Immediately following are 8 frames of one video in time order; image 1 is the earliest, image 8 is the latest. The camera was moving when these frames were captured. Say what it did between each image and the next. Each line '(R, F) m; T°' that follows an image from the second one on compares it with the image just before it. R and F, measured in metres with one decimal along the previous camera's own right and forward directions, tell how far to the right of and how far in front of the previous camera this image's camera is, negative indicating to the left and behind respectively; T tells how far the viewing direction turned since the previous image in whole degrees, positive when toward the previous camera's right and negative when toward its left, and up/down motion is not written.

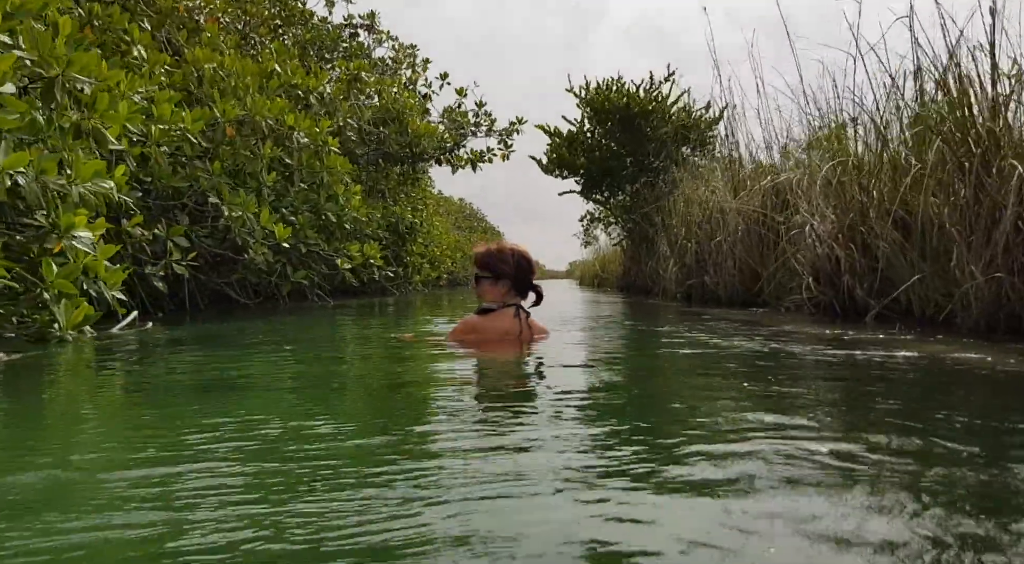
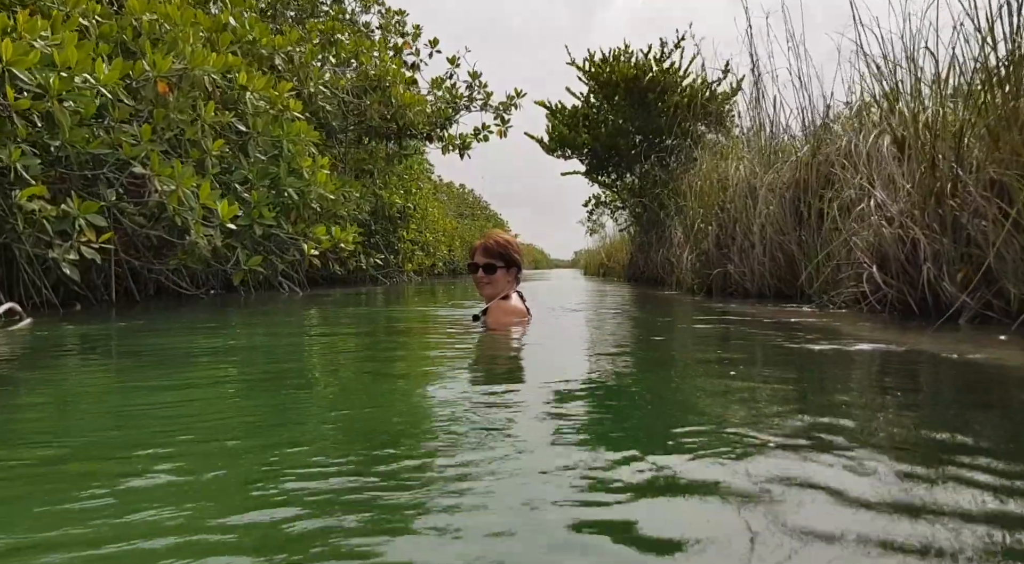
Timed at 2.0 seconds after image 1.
(+0.1, +1.0) m; 0°
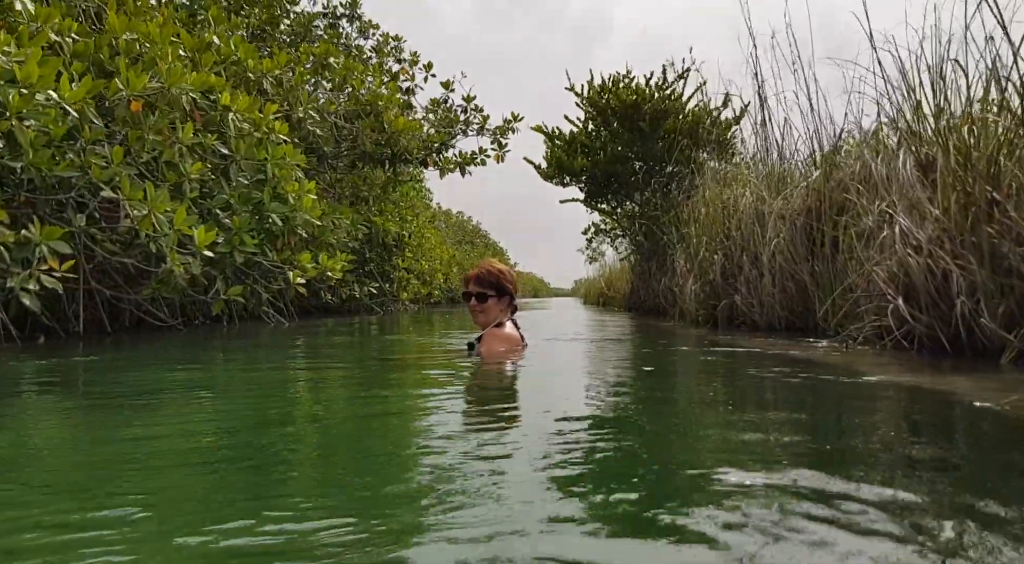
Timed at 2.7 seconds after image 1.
(0.0, +0.3) m; 0°
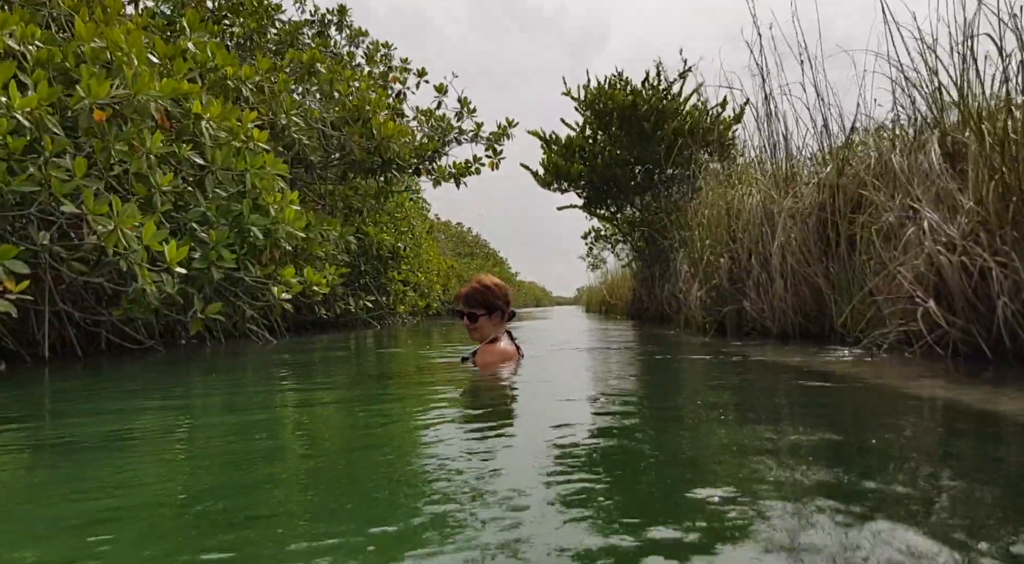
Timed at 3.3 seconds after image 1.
(+0.1, +0.3) m; 0°
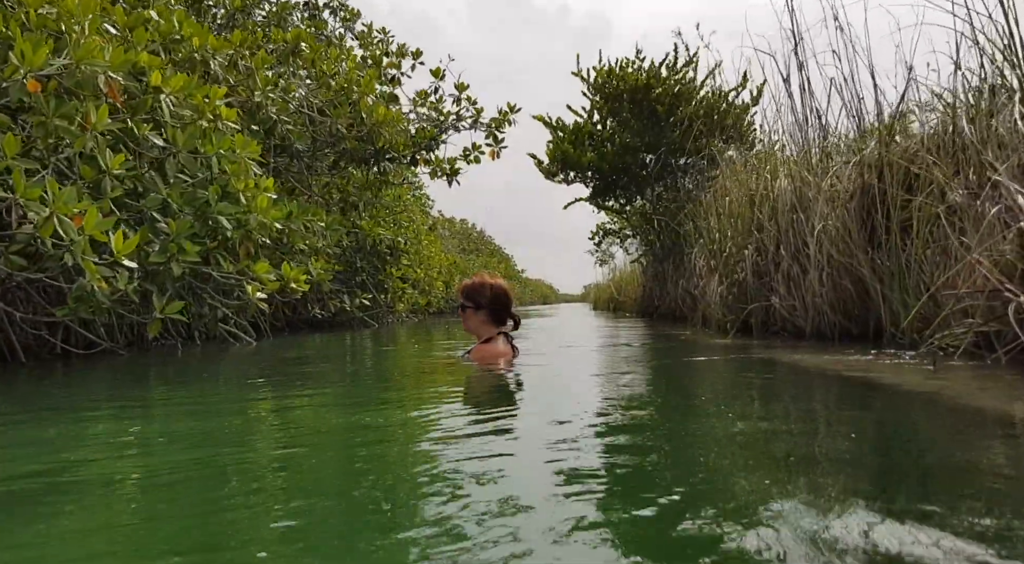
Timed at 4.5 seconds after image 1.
(+0.1, +0.6) m; -1°
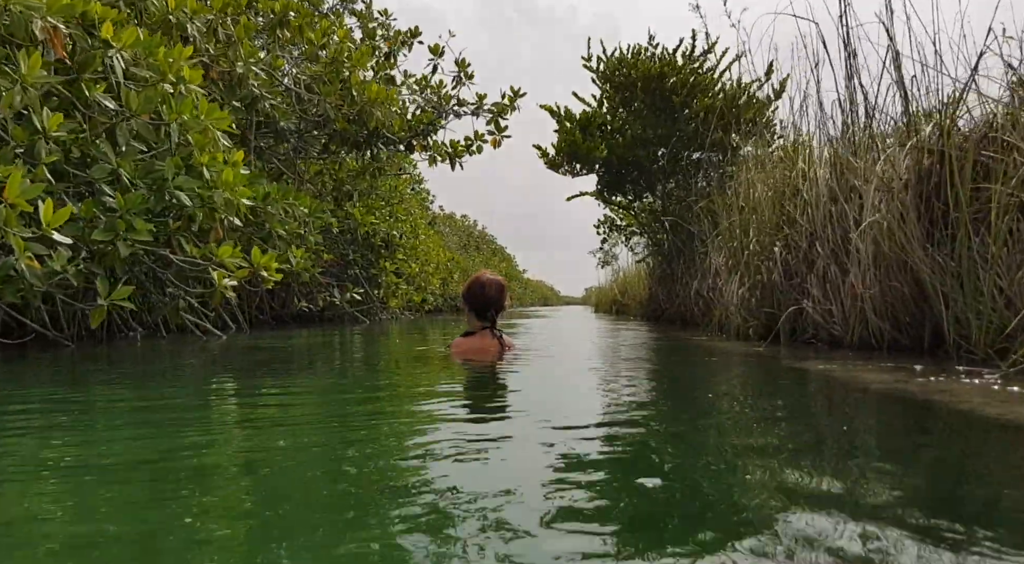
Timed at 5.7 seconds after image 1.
(0.0, +0.6) m; 0°
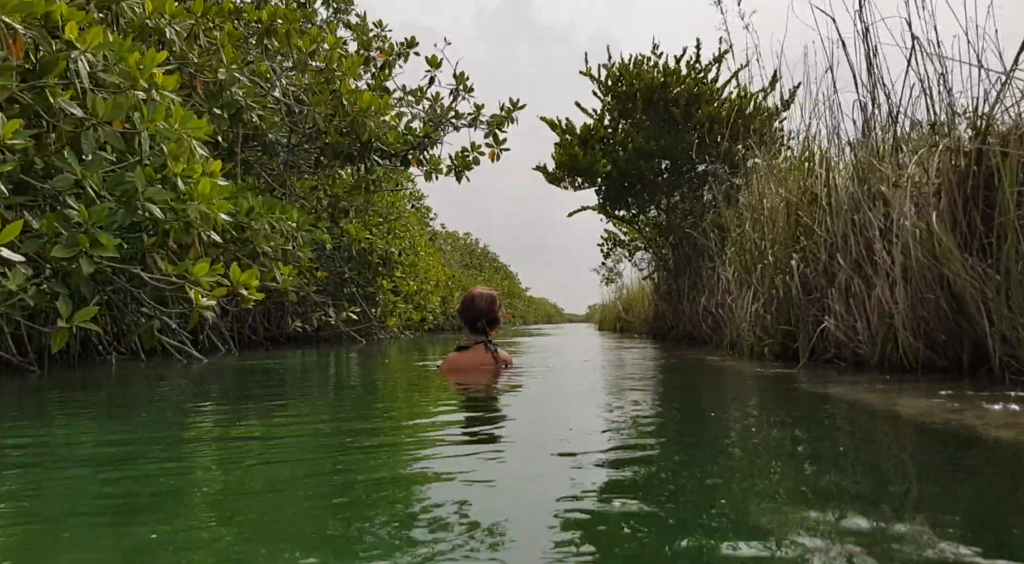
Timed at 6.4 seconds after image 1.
(0.0, +0.3) m; 0°
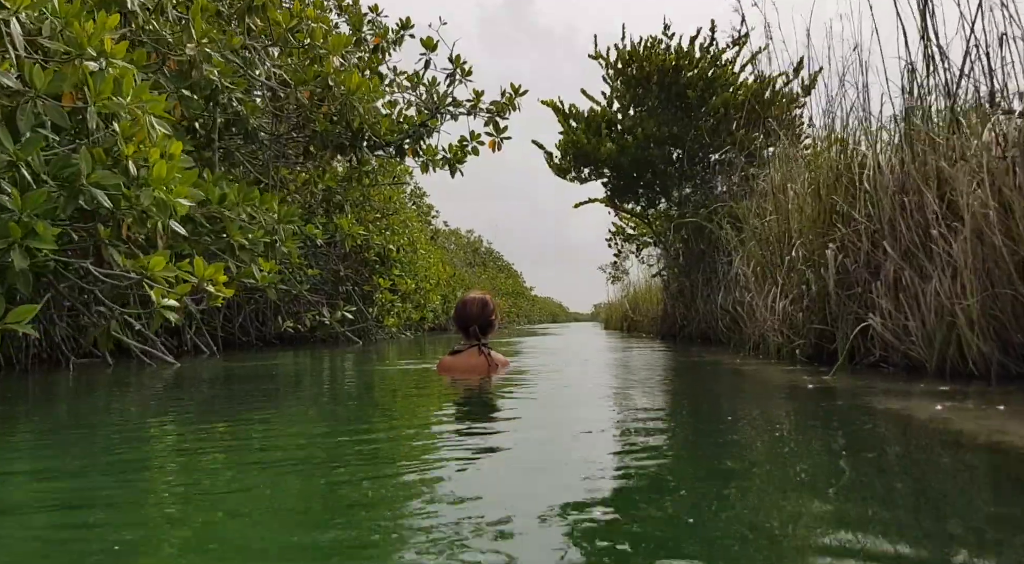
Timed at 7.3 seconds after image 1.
(0.0, +0.5) m; 0°
